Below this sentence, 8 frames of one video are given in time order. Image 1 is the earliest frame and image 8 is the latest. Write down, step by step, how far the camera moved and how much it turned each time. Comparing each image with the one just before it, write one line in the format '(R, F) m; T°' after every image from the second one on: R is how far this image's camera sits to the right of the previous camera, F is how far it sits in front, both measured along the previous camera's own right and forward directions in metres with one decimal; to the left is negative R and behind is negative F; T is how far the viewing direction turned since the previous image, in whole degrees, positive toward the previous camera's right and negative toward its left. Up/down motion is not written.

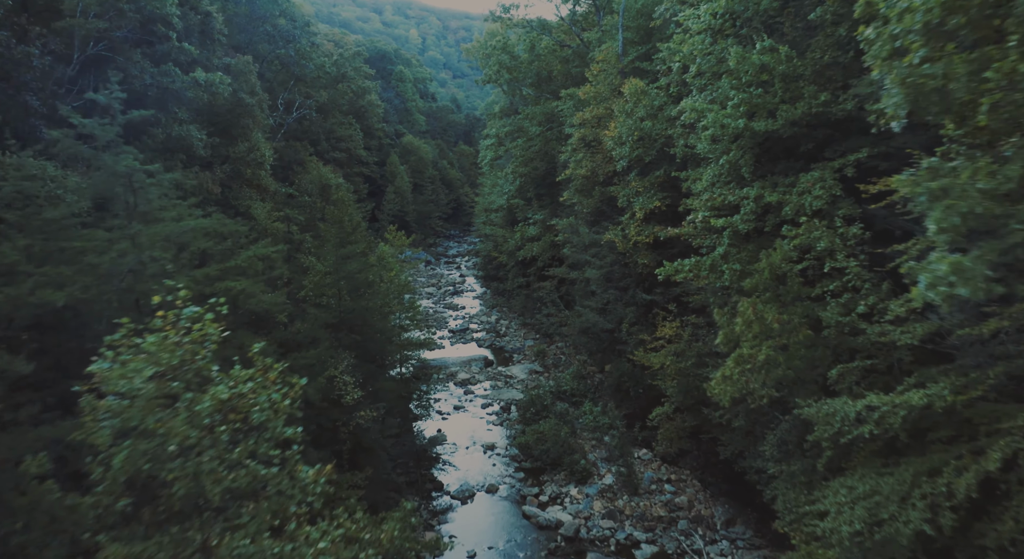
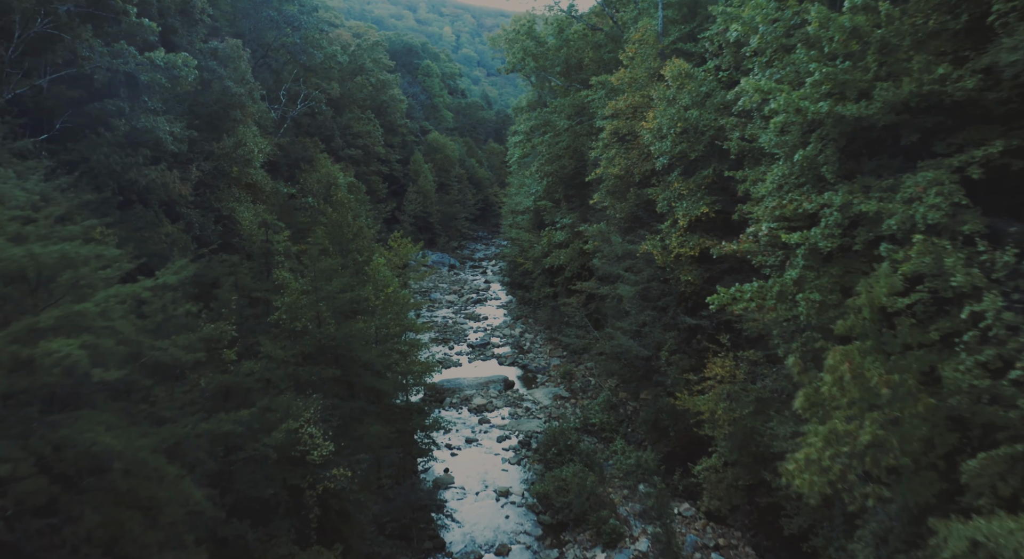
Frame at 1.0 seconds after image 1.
(+0.4, +3.6) m; -3°
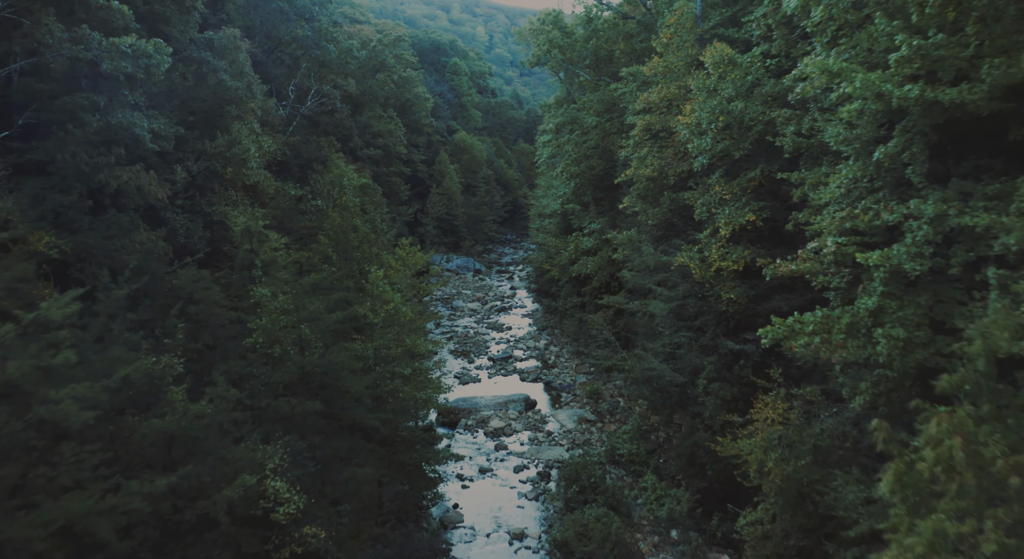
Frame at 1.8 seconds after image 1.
(+0.4, +2.4) m; -3°
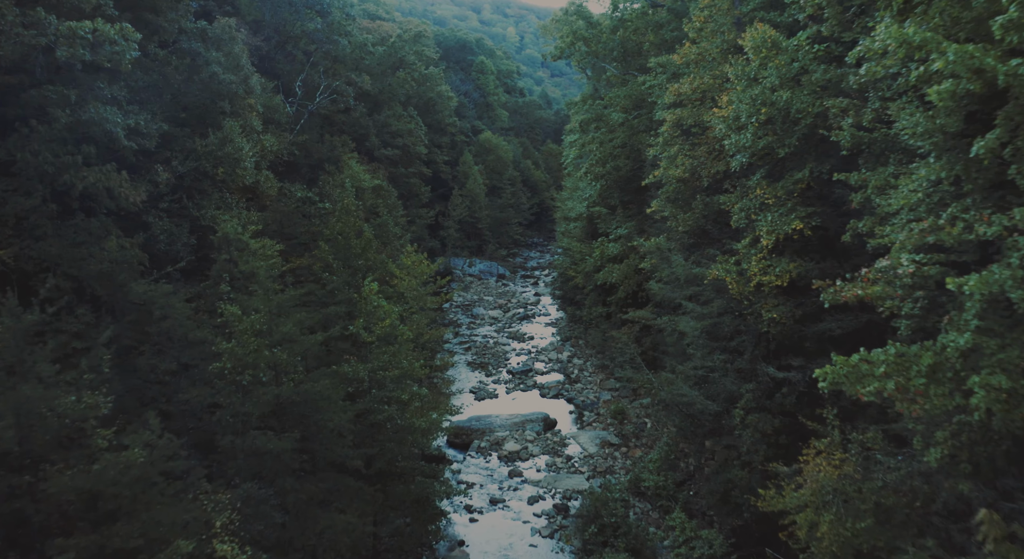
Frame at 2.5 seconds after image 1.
(+0.4, +2.0) m; -2°
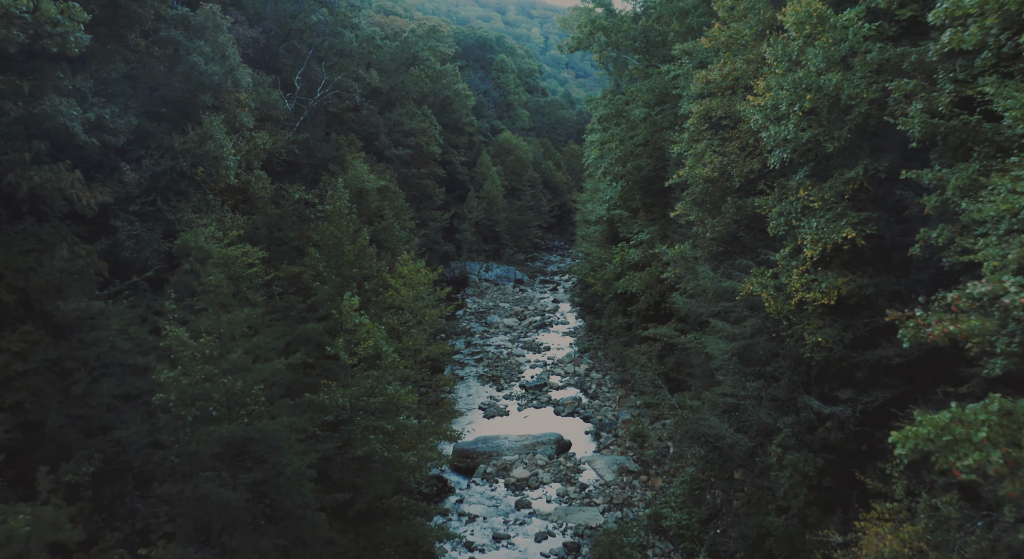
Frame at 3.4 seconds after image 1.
(+0.4, +2.0) m; -2°
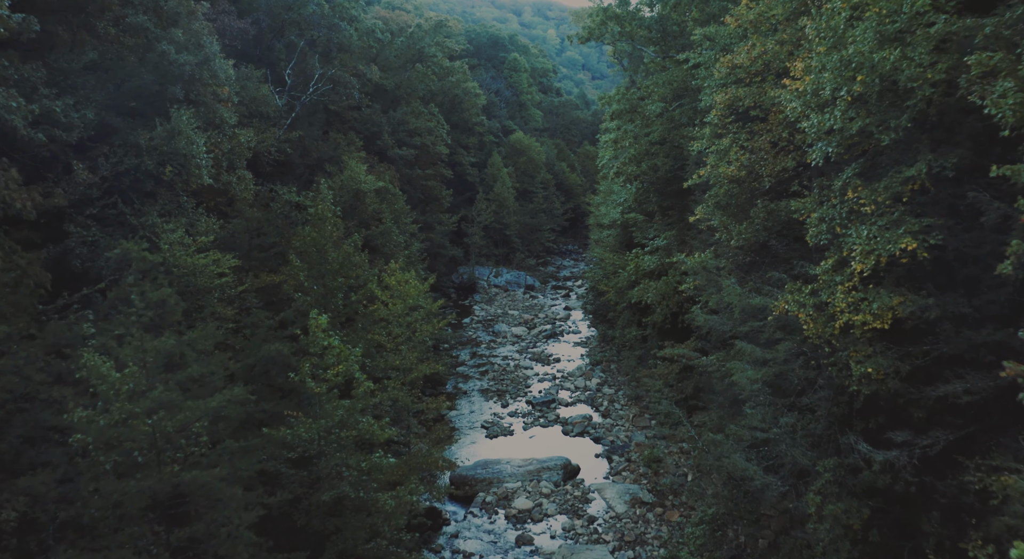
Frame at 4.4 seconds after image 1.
(+0.4, +1.9) m; -1°
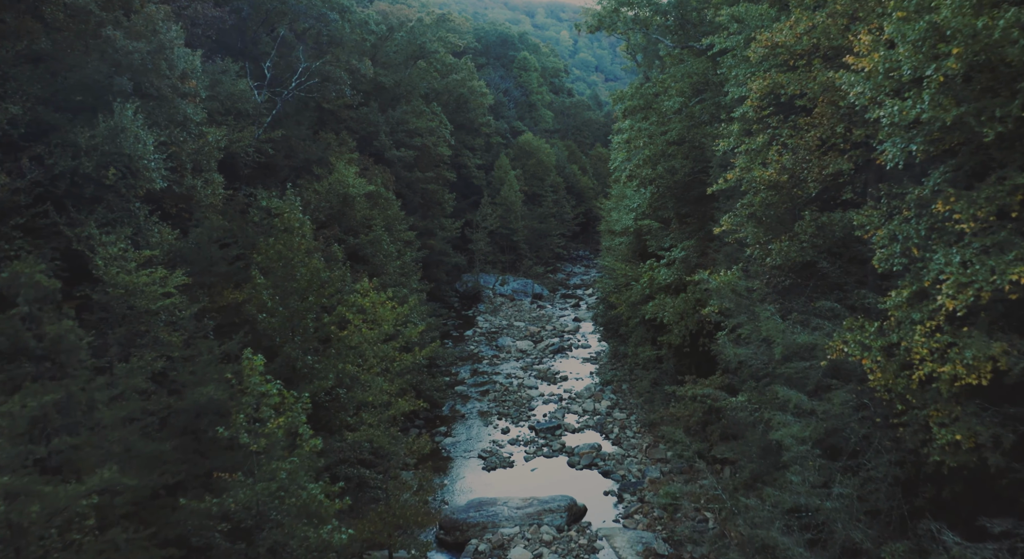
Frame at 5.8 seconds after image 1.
(+0.3, +2.3) m; -1°
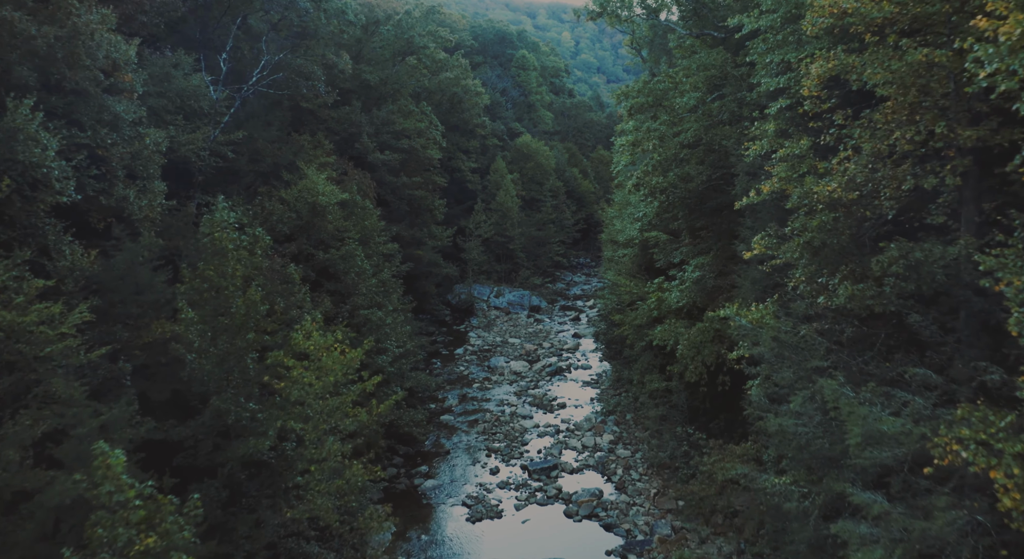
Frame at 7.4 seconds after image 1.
(+0.3, +2.7) m; 0°
